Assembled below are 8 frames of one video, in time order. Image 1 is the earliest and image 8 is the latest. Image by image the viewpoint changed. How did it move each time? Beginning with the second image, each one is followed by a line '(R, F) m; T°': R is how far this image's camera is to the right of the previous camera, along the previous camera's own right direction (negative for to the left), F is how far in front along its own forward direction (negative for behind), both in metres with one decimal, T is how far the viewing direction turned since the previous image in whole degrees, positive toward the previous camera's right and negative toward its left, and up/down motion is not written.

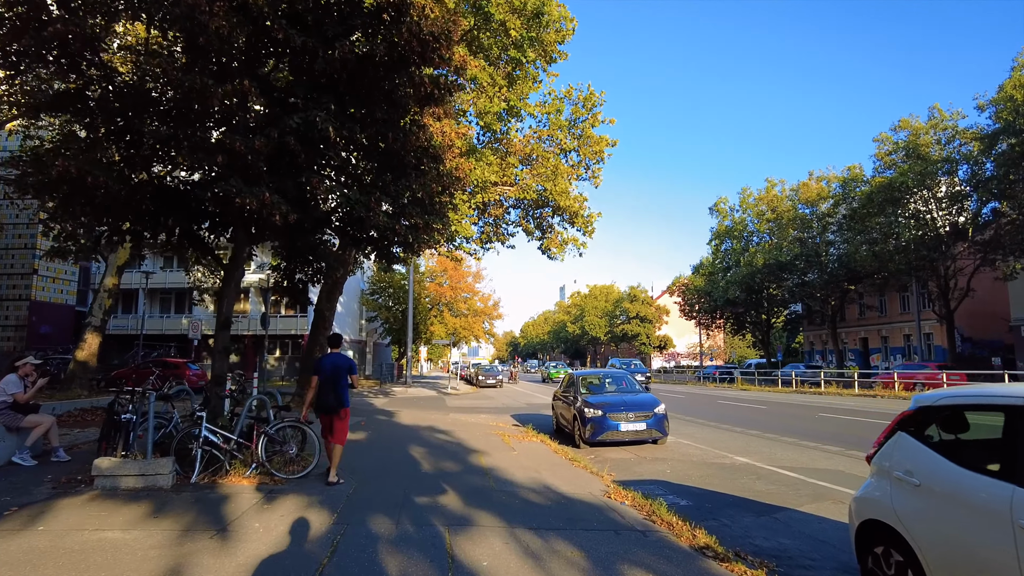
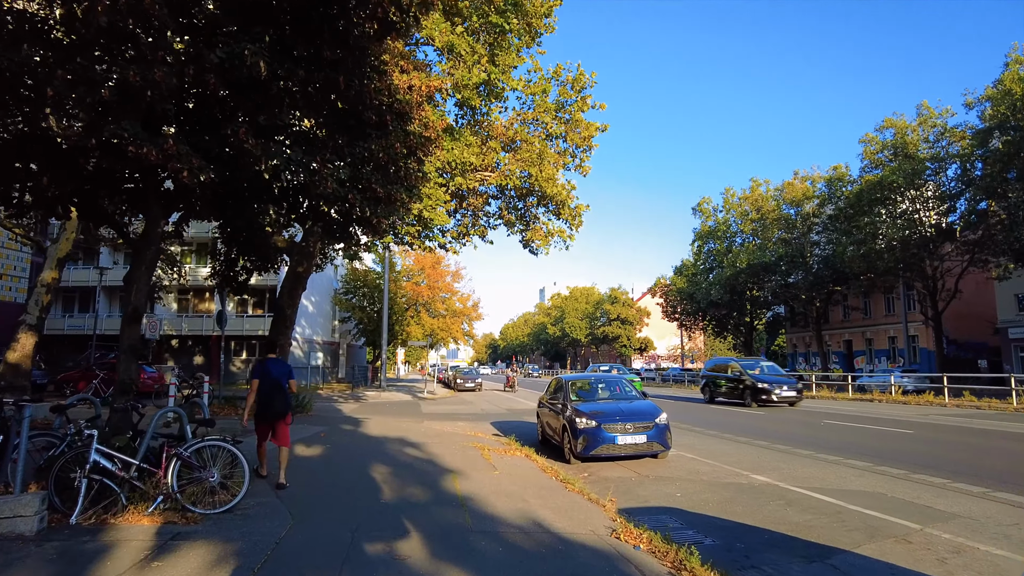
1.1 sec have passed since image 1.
(0.0, +1.4) m; +2°
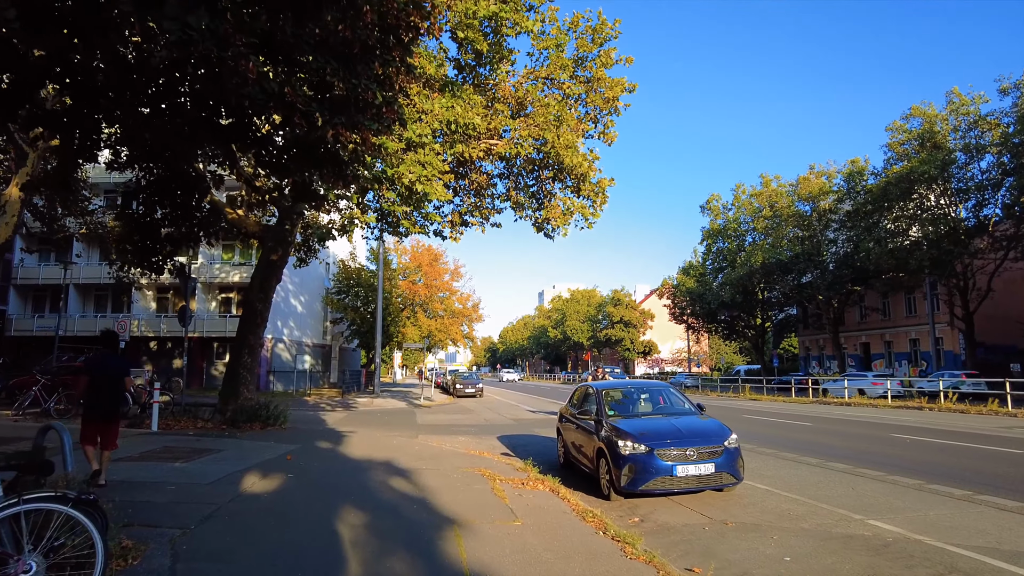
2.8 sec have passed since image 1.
(-0.3, +2.4) m; 0°
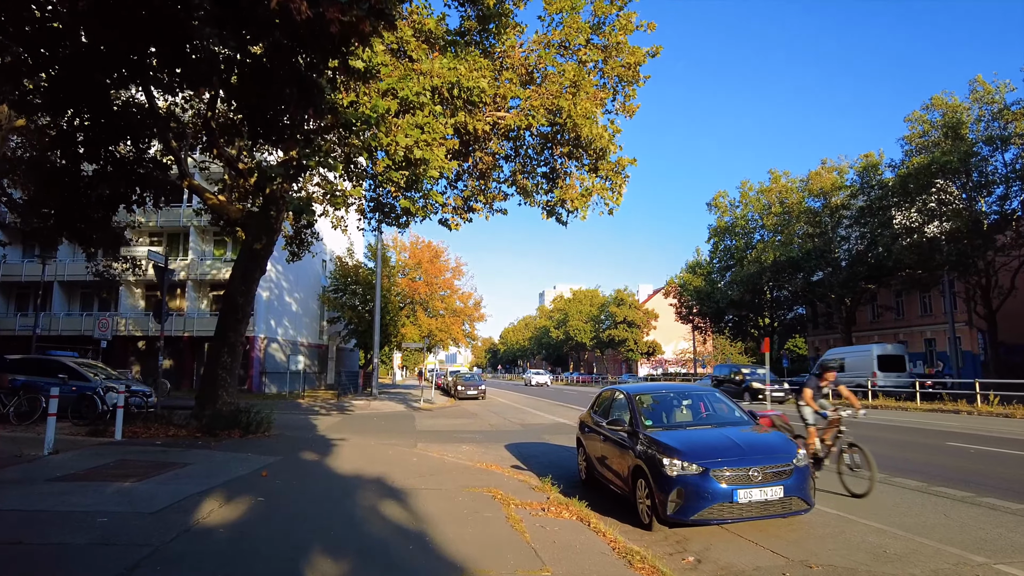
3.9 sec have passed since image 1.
(-0.2, +1.4) m; 0°
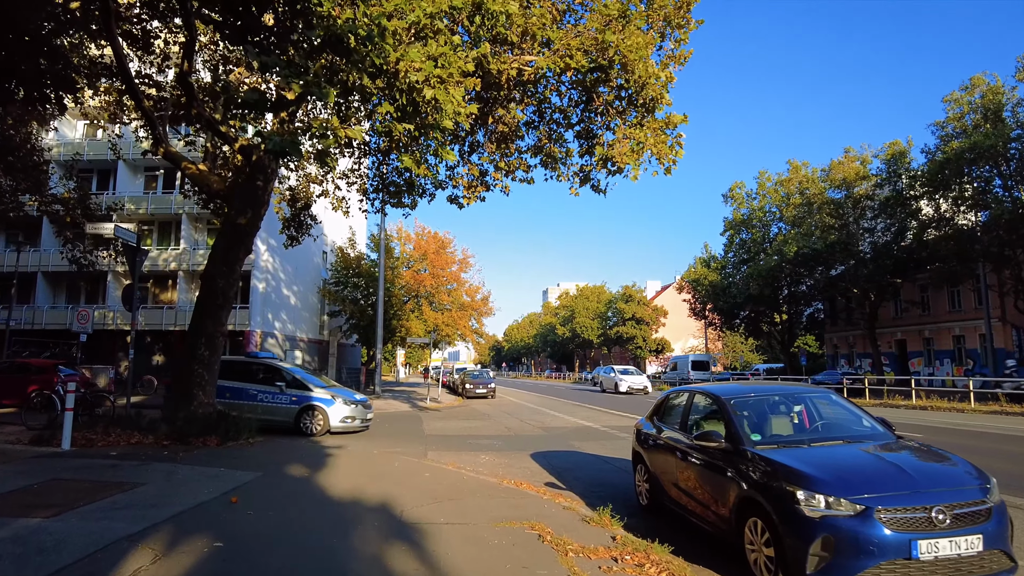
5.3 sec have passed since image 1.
(-0.4, +1.8) m; 0°
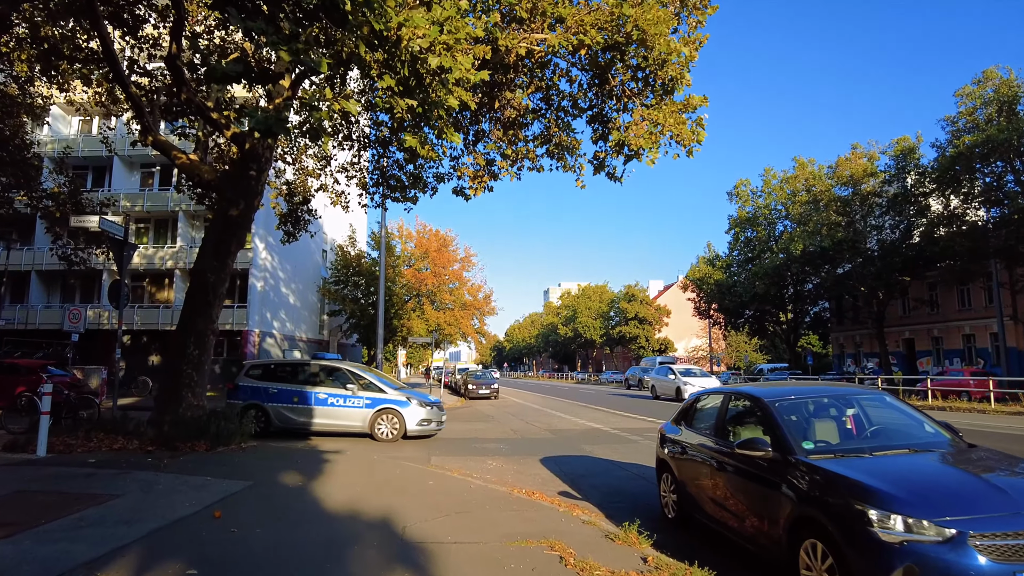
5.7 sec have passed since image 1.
(-0.1, +0.6) m; 0°
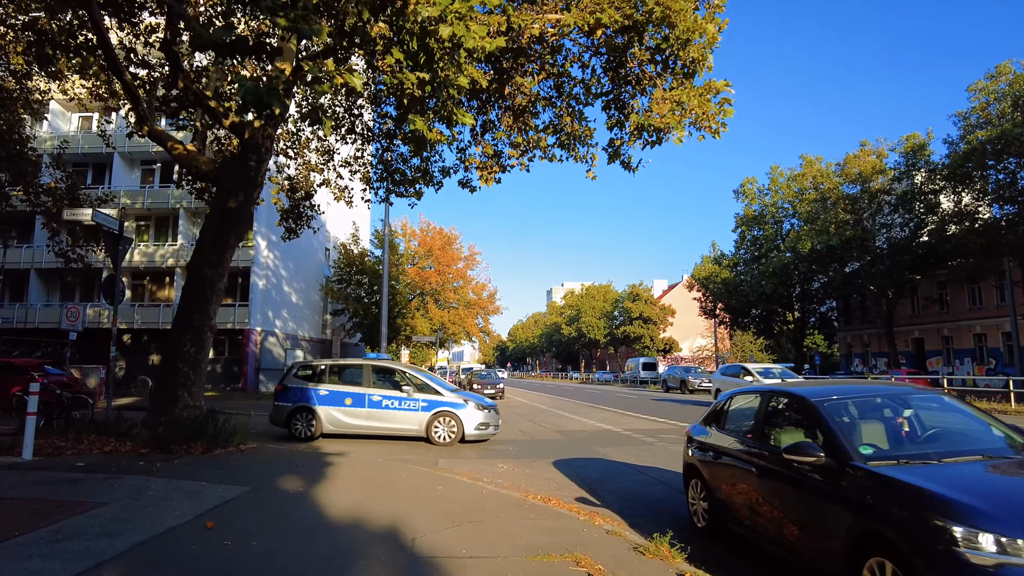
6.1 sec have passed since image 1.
(-0.1, +0.4) m; 0°
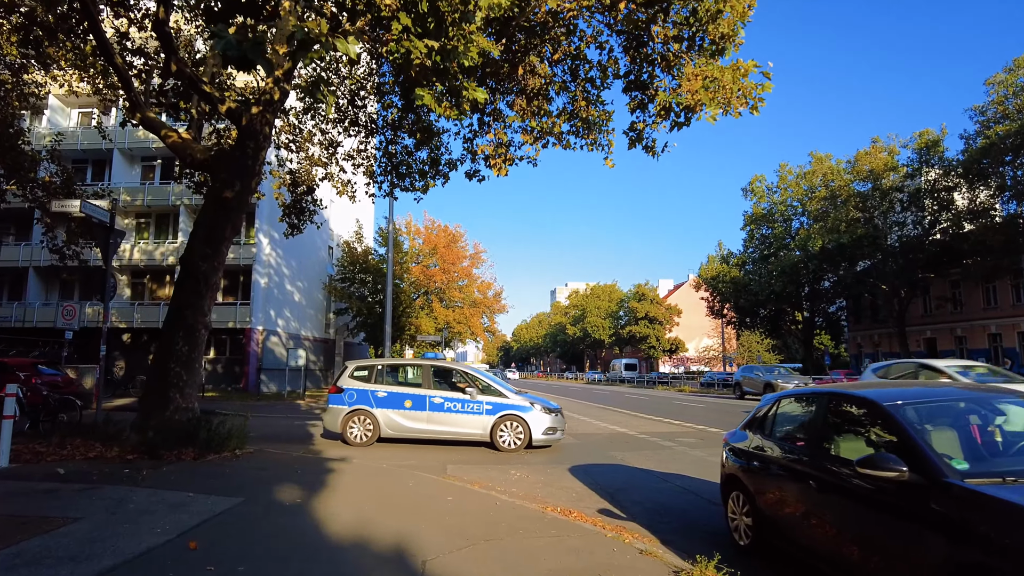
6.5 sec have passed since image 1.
(-0.1, +0.6) m; 0°
